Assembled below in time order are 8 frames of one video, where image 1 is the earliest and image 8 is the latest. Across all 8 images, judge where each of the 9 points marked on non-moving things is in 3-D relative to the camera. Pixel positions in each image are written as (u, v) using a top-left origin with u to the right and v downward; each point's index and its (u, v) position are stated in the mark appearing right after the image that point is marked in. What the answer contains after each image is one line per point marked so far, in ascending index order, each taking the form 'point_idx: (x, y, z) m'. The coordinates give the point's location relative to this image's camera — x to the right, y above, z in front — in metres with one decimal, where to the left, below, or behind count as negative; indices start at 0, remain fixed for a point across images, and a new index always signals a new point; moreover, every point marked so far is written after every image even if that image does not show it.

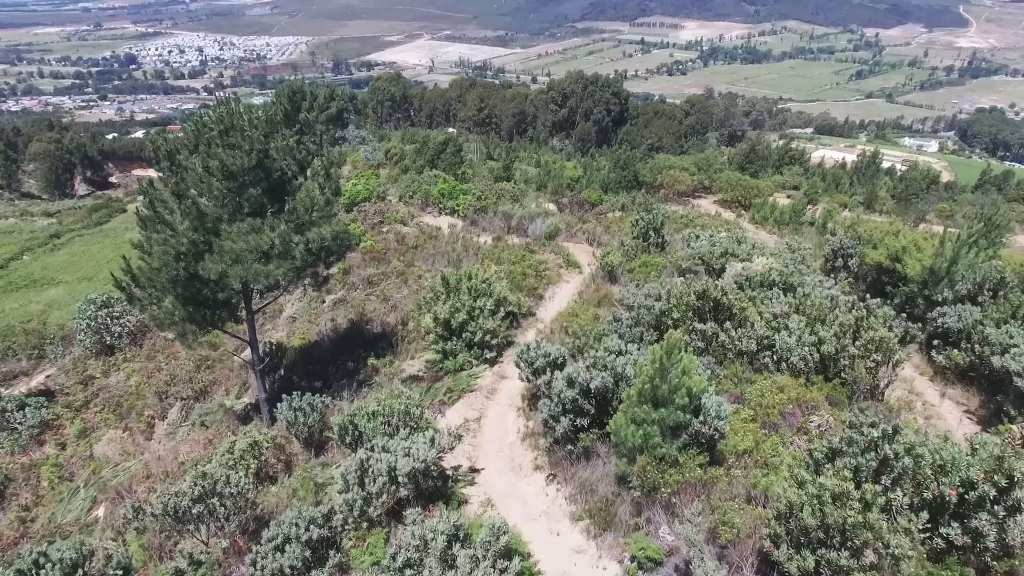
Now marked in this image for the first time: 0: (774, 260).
0: (+4.4, +0.4, +12.6) m
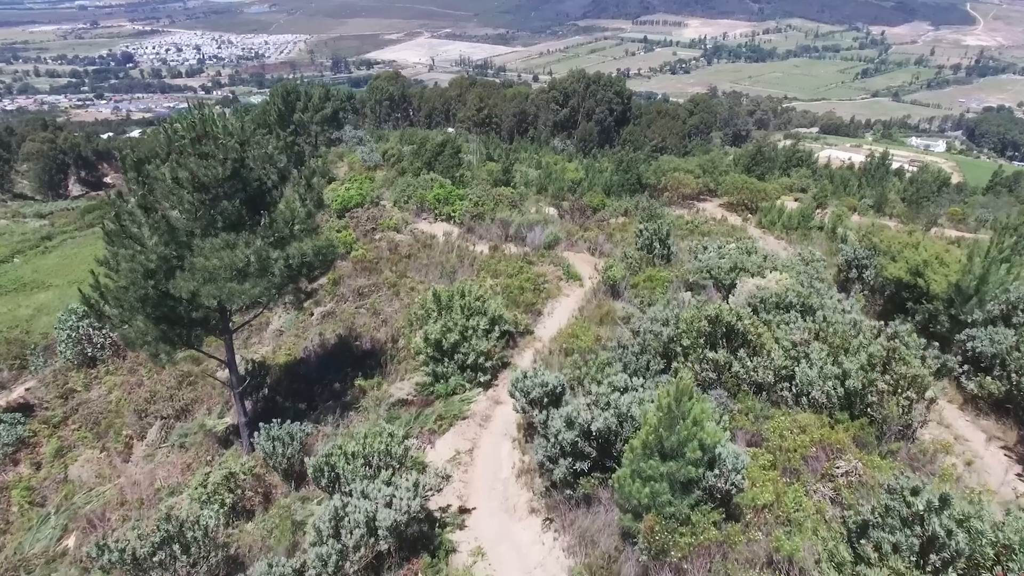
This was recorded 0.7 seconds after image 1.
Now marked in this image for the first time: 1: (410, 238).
0: (+4.3, +0.2, +11.8) m
1: (-2.5, +1.2, +18.6) m
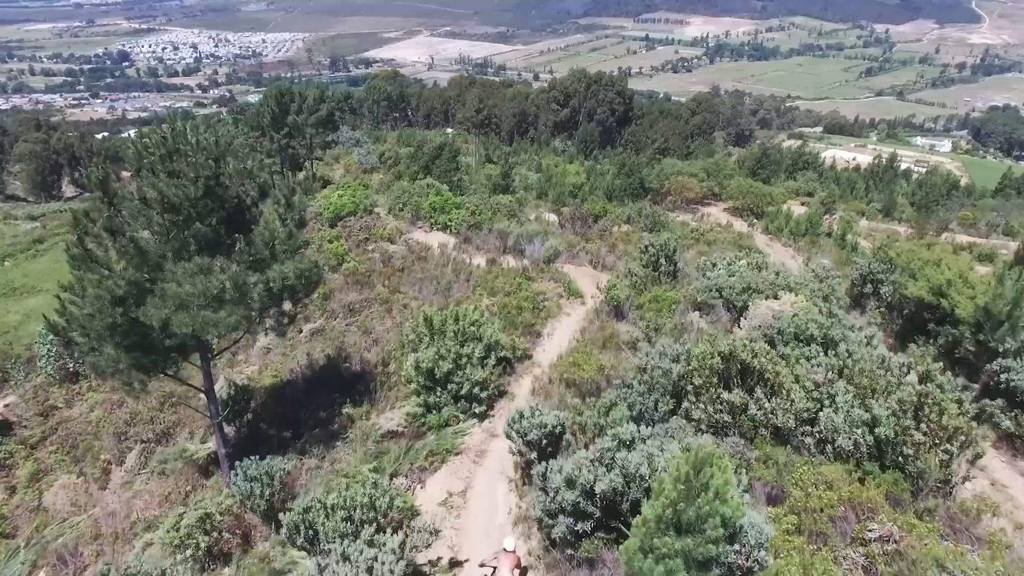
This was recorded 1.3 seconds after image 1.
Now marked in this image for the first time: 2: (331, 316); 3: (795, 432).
0: (+4.3, -0.2, +11.1) m
1: (-2.6, +0.9, +17.8) m
2: (-3.6, -0.6, +15.2) m
3: (+2.7, -1.4, +7.2) m
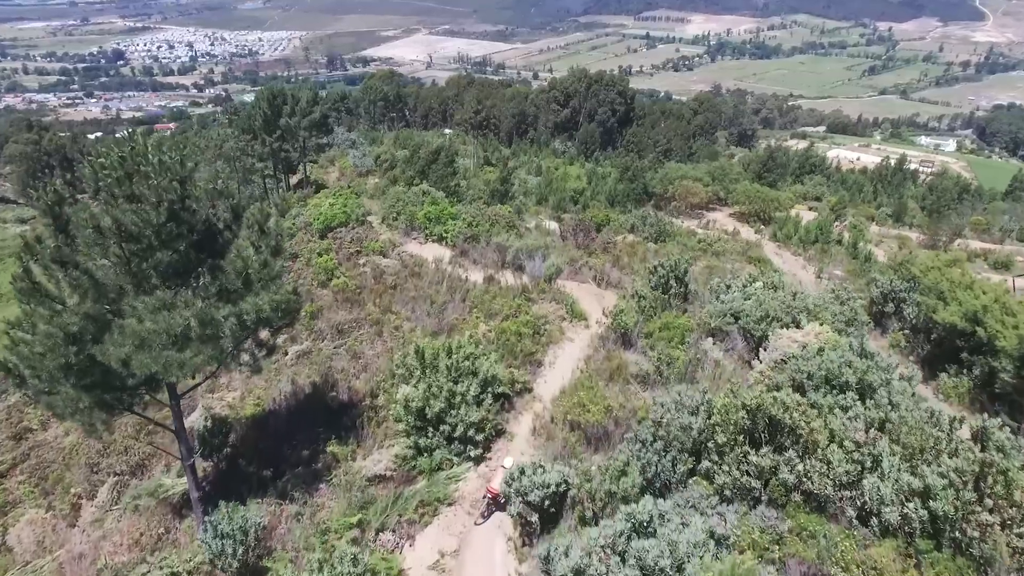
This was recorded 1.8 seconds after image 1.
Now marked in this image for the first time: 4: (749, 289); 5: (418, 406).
0: (+4.3, -0.6, +10.2) m
1: (-2.6, +0.5, +16.9) m
2: (-3.7, -0.9, +14.2) m
3: (+2.7, -1.8, +6.3) m
4: (+3.7, 0.0, +11.9) m
5: (-1.2, -1.4, +9.3) m
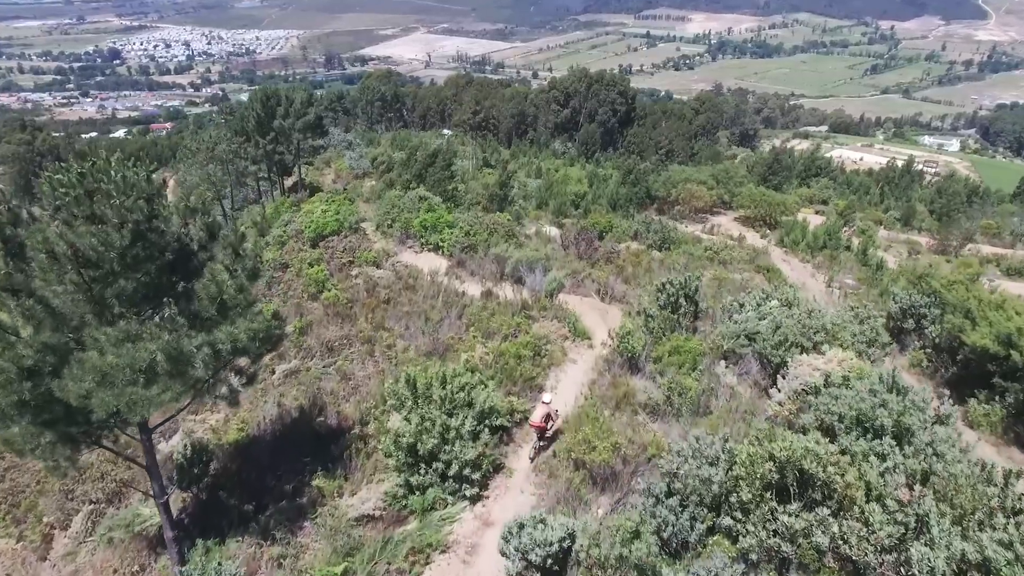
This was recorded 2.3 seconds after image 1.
0: (+4.3, -0.8, +9.4) m
1: (-2.6, +0.3, +16.2) m
2: (-3.7, -1.2, +13.5) m
3: (+2.7, -2.1, +5.6) m
4: (+3.7, -0.3, +11.2) m
5: (-1.2, -1.7, +8.6) m
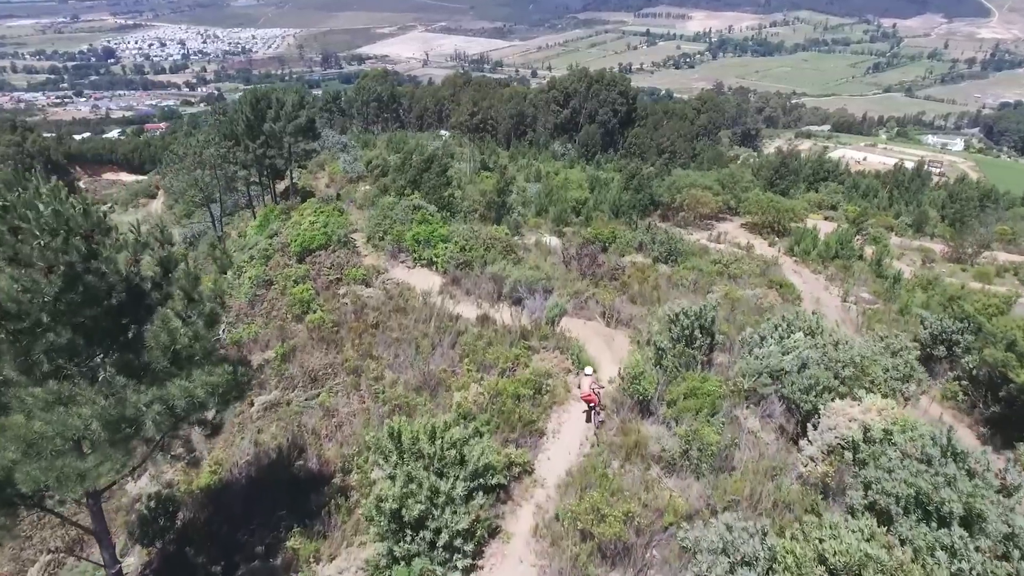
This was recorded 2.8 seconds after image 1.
0: (+4.2, -1.2, +8.4) m
1: (-2.6, -0.1, +15.1) m
2: (-3.7, -1.6, +12.5) m
3: (+2.7, -2.5, +4.6) m
4: (+3.7, -0.7, +10.1) m
5: (-1.2, -2.2, +7.6) m
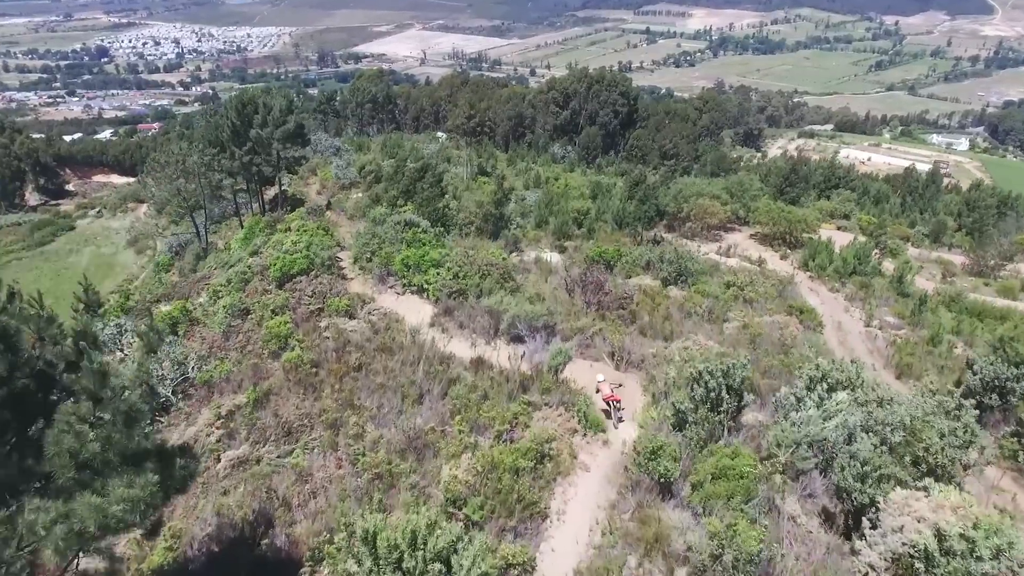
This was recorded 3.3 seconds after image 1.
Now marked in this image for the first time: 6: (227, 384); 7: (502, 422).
0: (+4.2, -1.9, +7.0) m
1: (-2.7, -0.8, +13.7) m
2: (-3.7, -2.2, +11.1) m
3: (+2.7, -3.1, +3.2) m
4: (+3.7, -1.3, +8.8) m
5: (-1.2, -2.8, +6.2) m
6: (-5.0, -1.7, +13.1) m
7: (-0.1, -1.6, +9.6) m
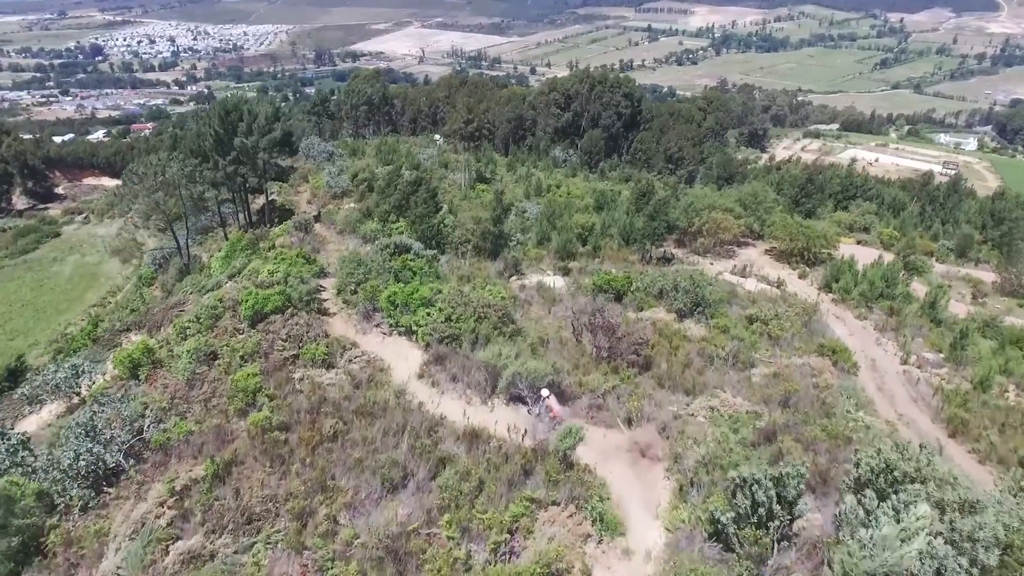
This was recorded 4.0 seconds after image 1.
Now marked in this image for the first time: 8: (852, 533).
0: (+4.2, -2.6, +5.3) m
1: (-2.7, -1.5, +12.1) m
2: (-3.7, -3.0, +9.4) m
3: (+2.7, -3.9, +1.5) m
4: (+3.7, -2.1, +7.1) m
5: (-1.2, -3.6, +4.5) m
6: (-5.0, -2.4, +11.5) m
7: (-0.1, -2.4, +8.0) m
8: (+3.2, -2.2, +7.3) m
